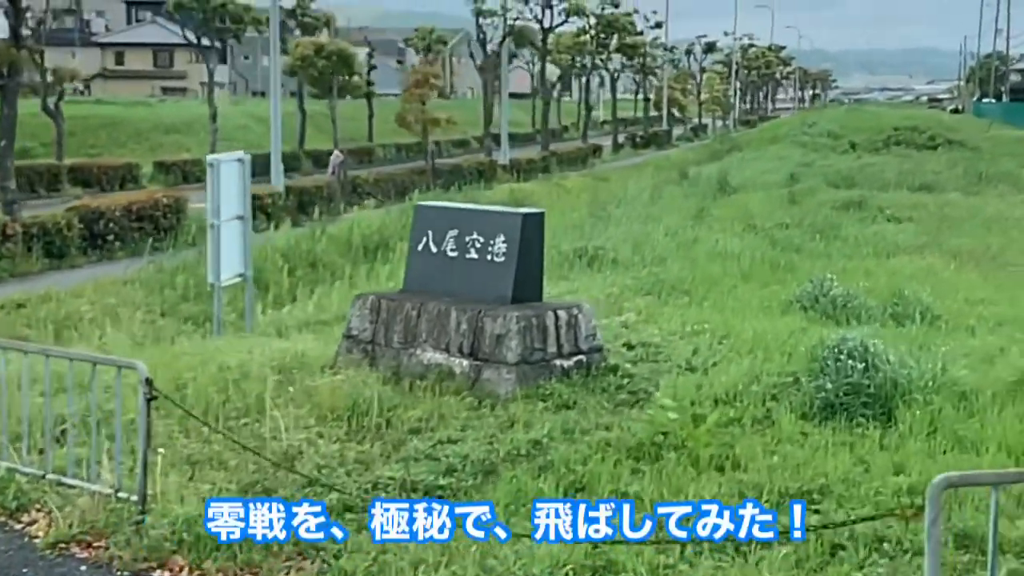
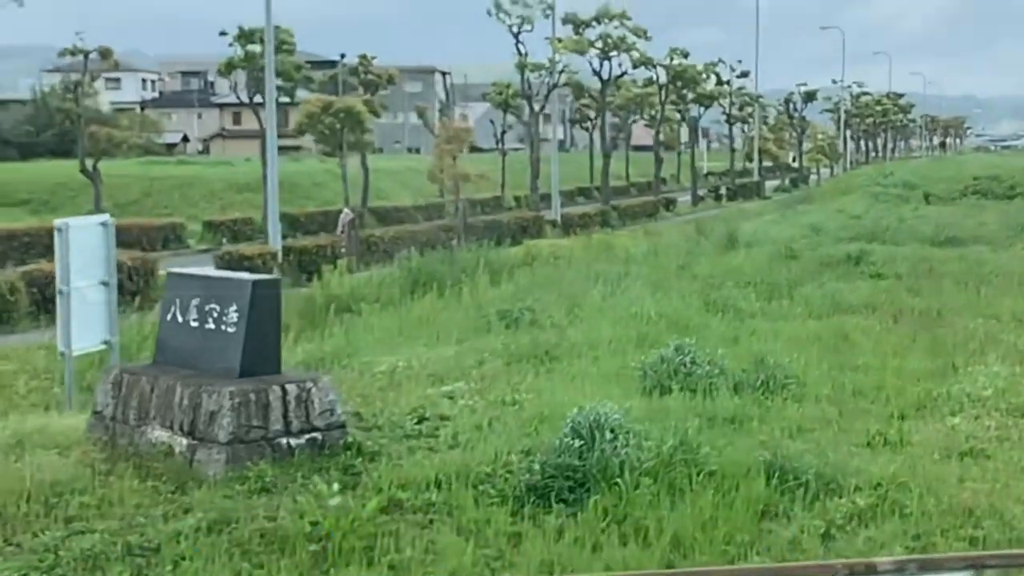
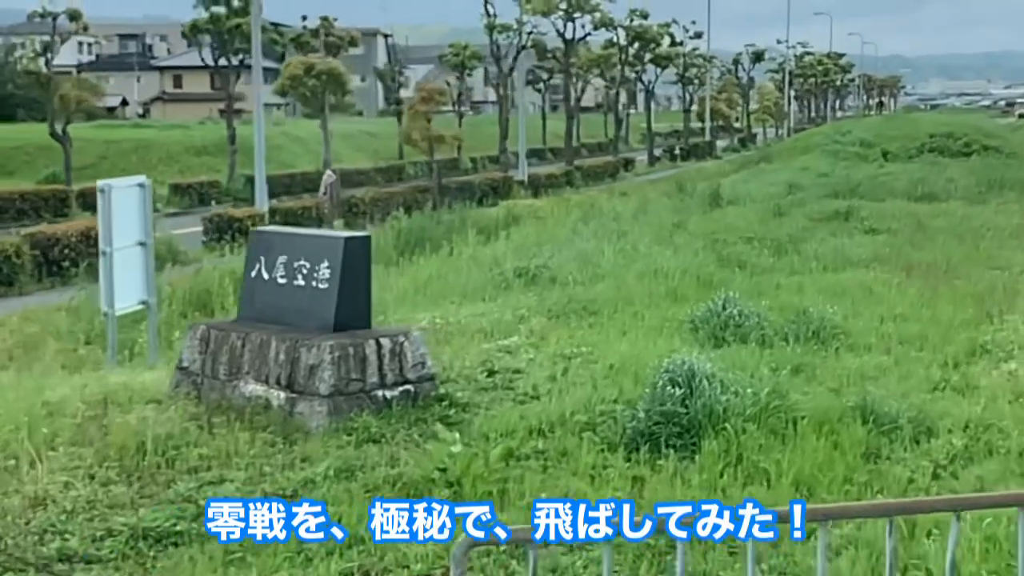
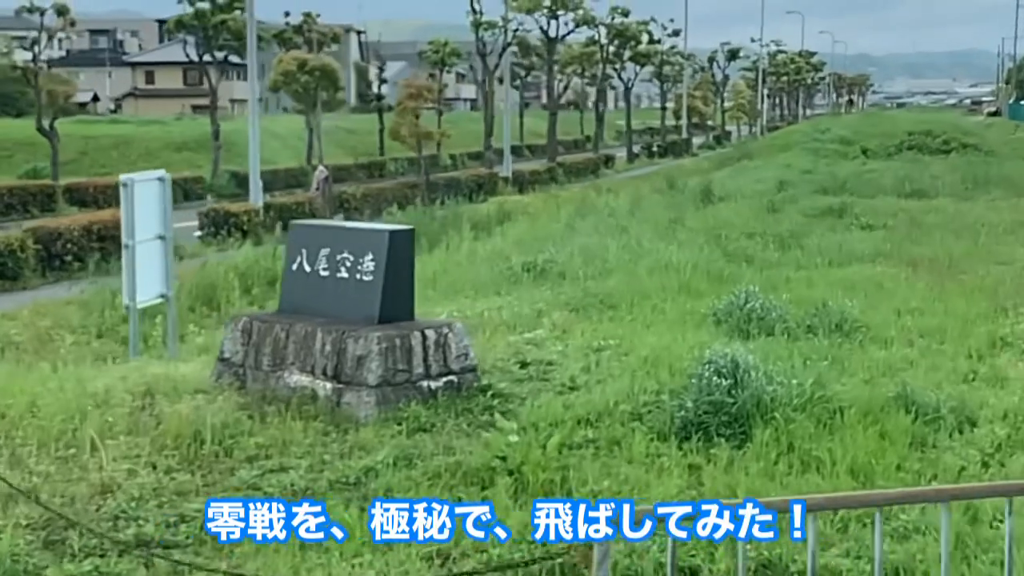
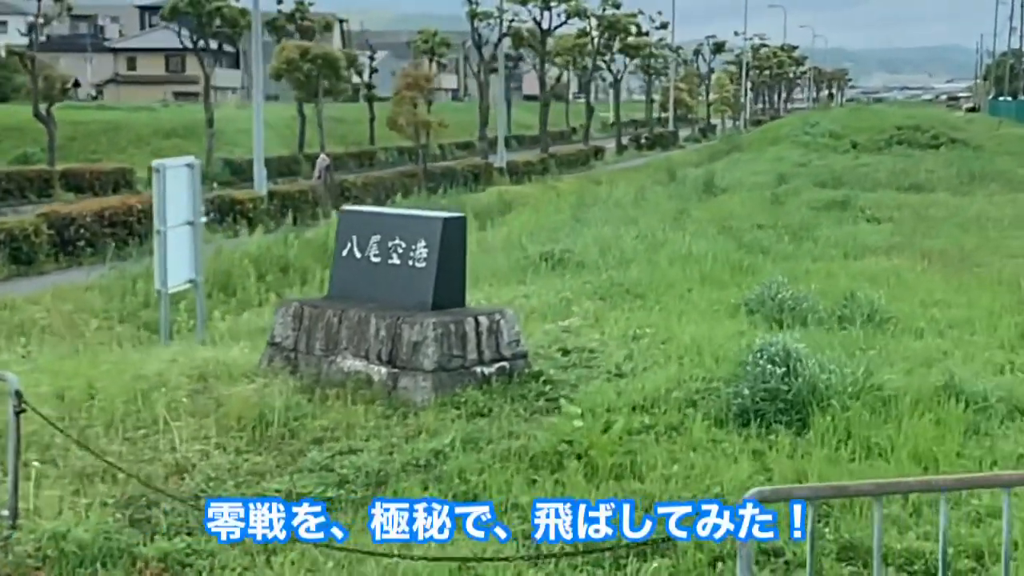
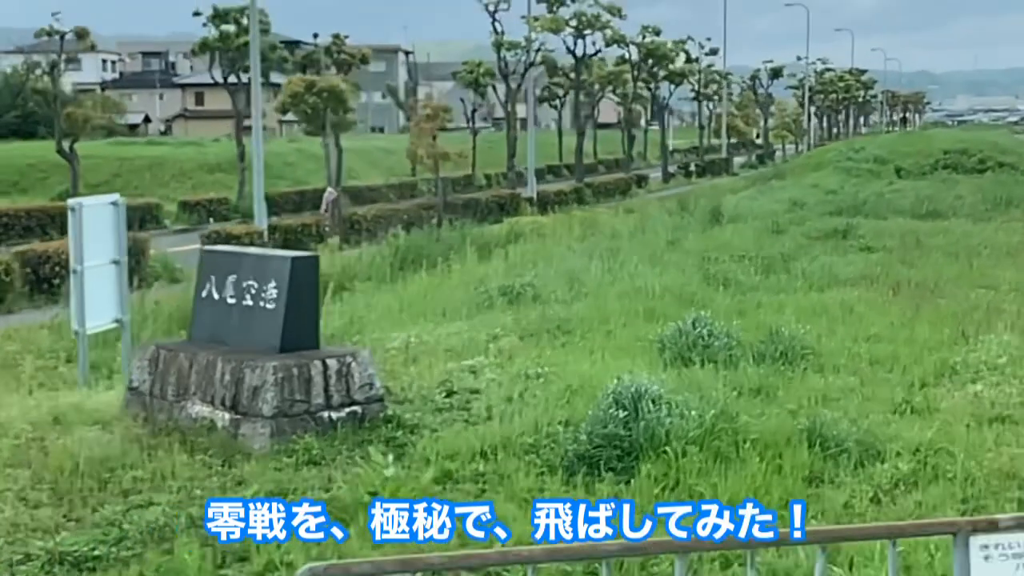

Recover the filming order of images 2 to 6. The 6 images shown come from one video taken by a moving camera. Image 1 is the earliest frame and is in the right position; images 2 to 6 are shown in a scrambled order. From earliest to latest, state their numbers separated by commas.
5, 4, 3, 6, 2
